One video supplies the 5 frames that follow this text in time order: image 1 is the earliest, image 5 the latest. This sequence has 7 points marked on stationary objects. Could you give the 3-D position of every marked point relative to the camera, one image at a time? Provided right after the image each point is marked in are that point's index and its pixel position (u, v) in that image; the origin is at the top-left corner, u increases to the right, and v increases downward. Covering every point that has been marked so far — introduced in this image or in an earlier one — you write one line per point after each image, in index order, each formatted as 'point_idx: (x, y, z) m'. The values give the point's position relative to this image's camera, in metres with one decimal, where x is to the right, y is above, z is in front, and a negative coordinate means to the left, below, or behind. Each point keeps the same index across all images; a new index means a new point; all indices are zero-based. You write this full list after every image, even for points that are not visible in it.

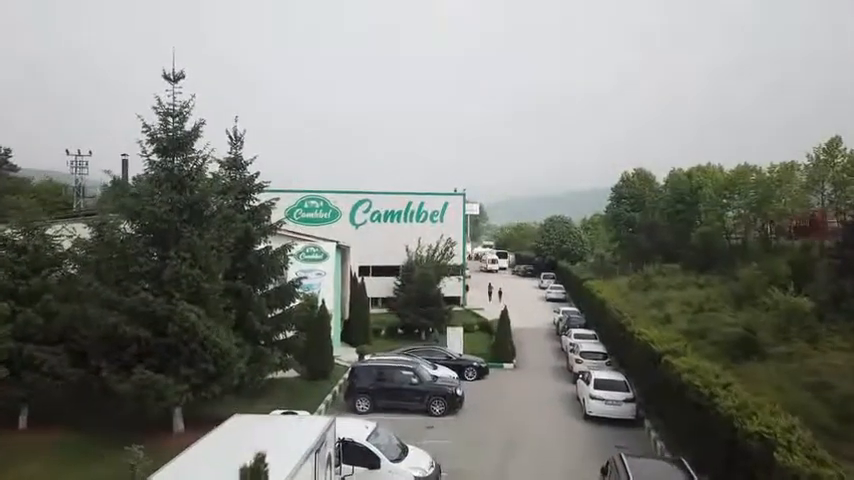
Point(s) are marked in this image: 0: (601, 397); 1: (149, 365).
0: (+4.1, -3.7, +16.6) m
1: (-5.3, -2.4, +13.4) m
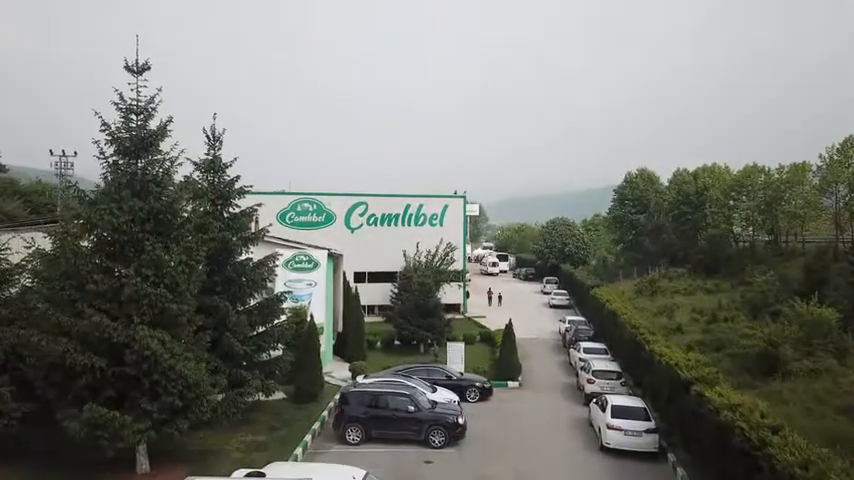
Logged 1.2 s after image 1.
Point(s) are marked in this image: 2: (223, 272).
0: (+4.1, -4.0, +14.9) m
1: (-5.3, -2.6, +11.6) m
2: (-4.6, -0.7, +15.9) m
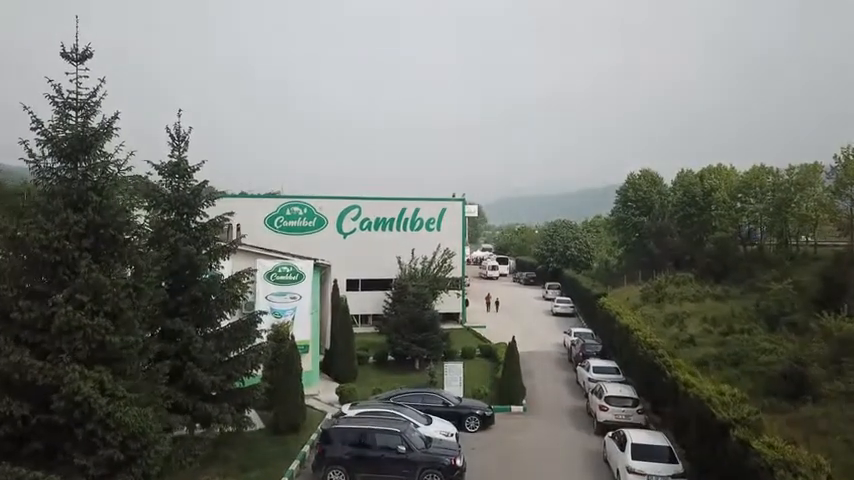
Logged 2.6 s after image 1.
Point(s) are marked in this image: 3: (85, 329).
0: (+3.9, -4.2, +12.9) m
1: (-5.5, -2.9, +9.7) m
2: (-4.7, -1.0, +13.9) m
3: (-4.8, -1.2, +9.8) m
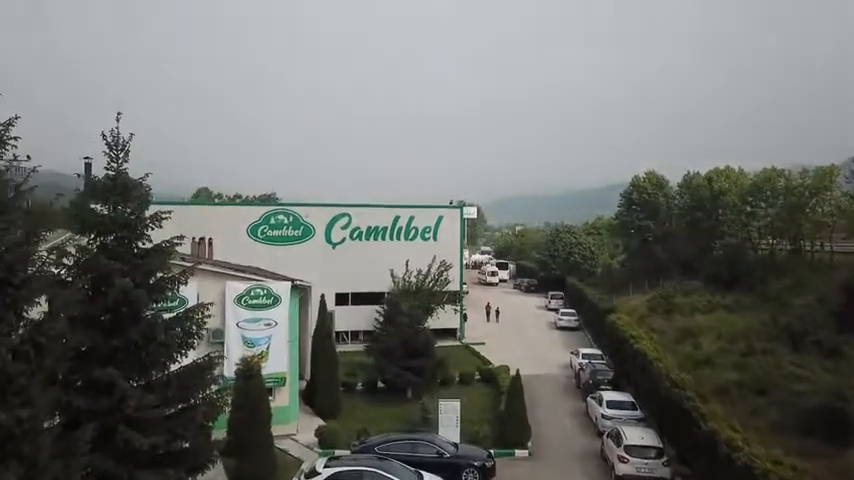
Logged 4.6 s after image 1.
0: (+3.8, -4.7, +10.5) m
1: (-5.6, -3.4, +7.2) m
2: (-4.9, -1.5, +11.5) m
3: (-5.0, -1.7, +7.4) m
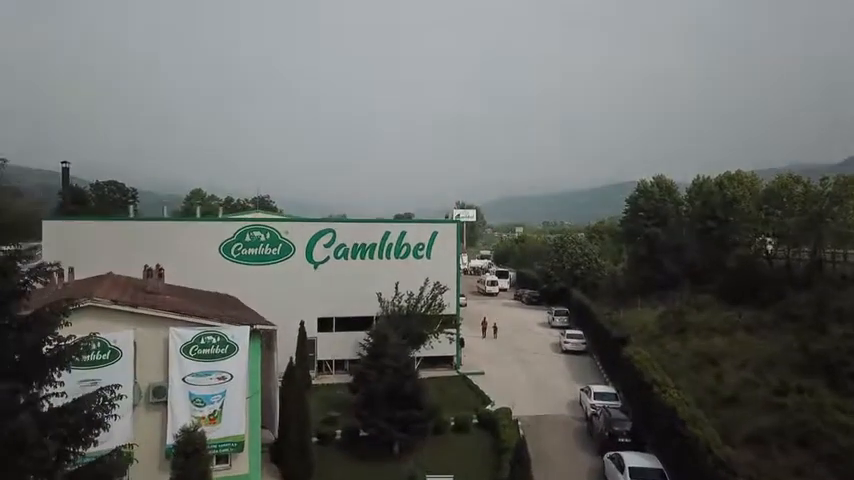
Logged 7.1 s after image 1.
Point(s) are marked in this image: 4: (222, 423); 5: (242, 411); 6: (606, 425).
0: (+3.5, -5.5, +7.3) m
1: (-5.9, -4.2, +4.1) m
2: (-5.2, -2.3, +8.3) m
3: (-5.2, -2.5, +4.2) m
4: (-4.4, -3.9, +15.2) m
5: (-4.0, -3.7, +15.5) m
6: (+5.0, -5.2, +19.8) m
